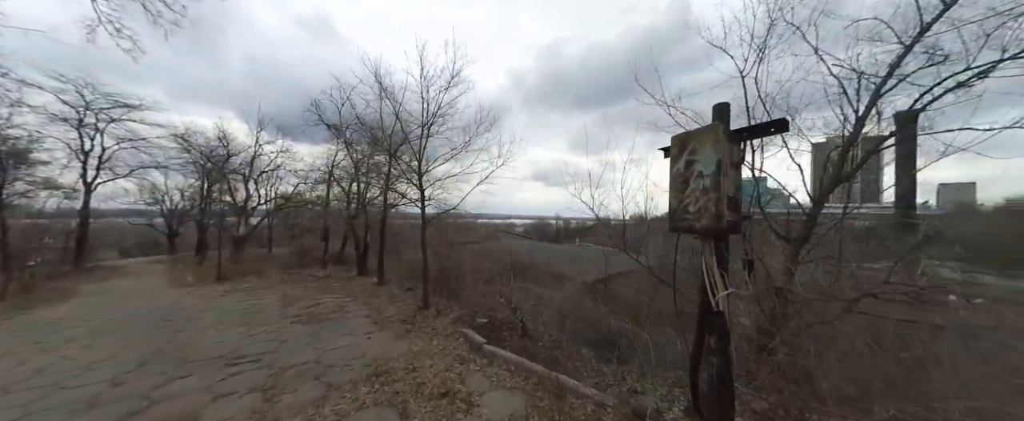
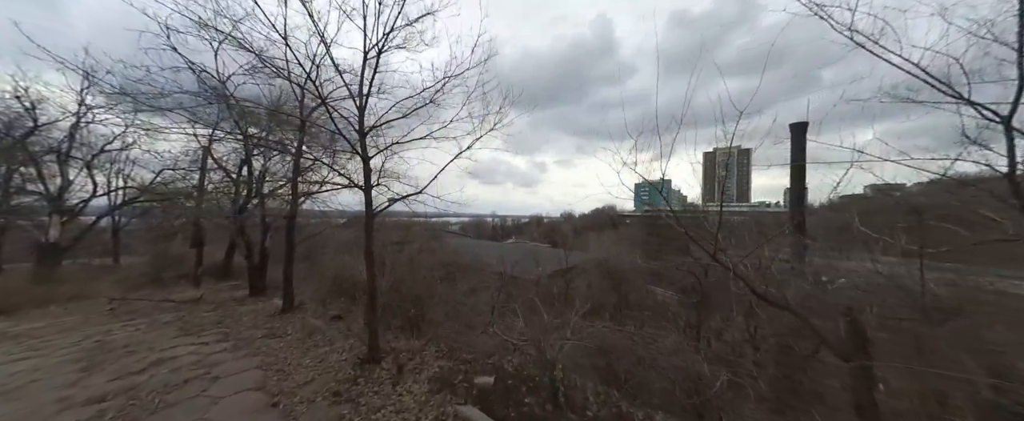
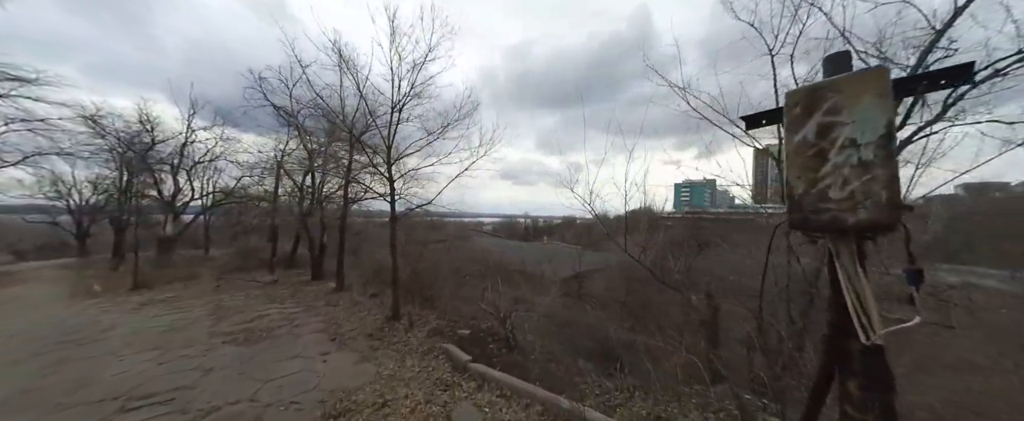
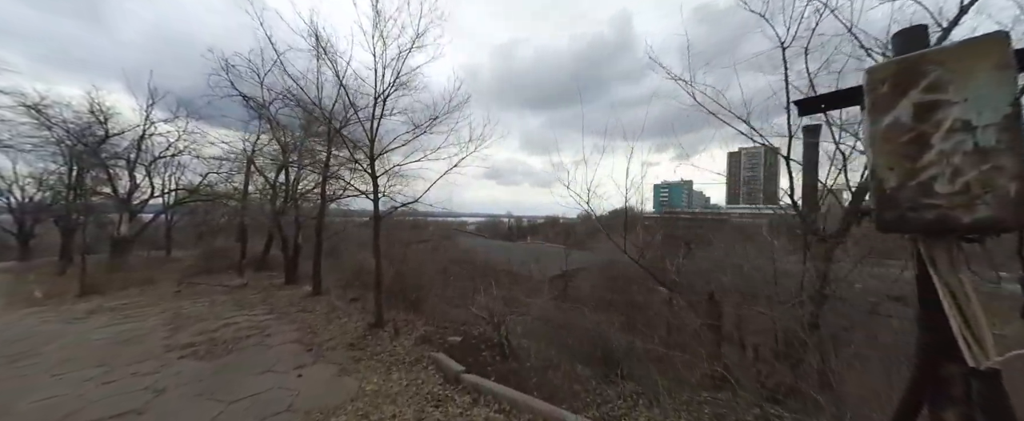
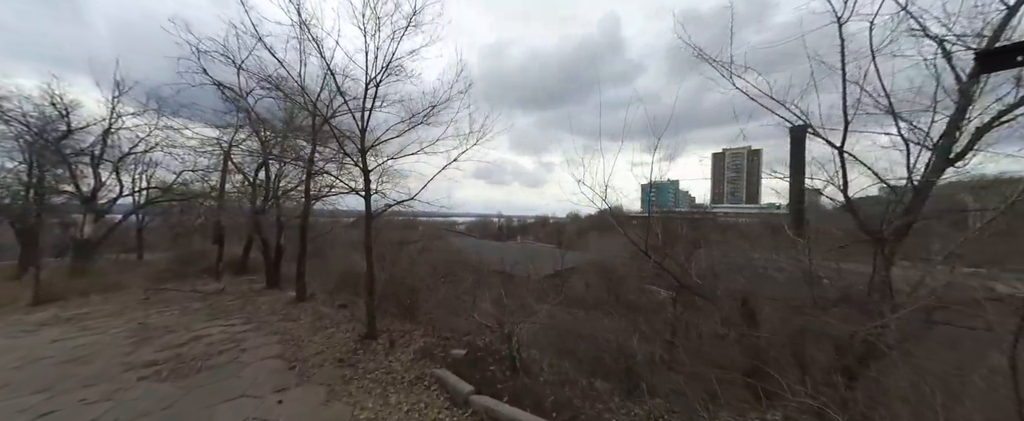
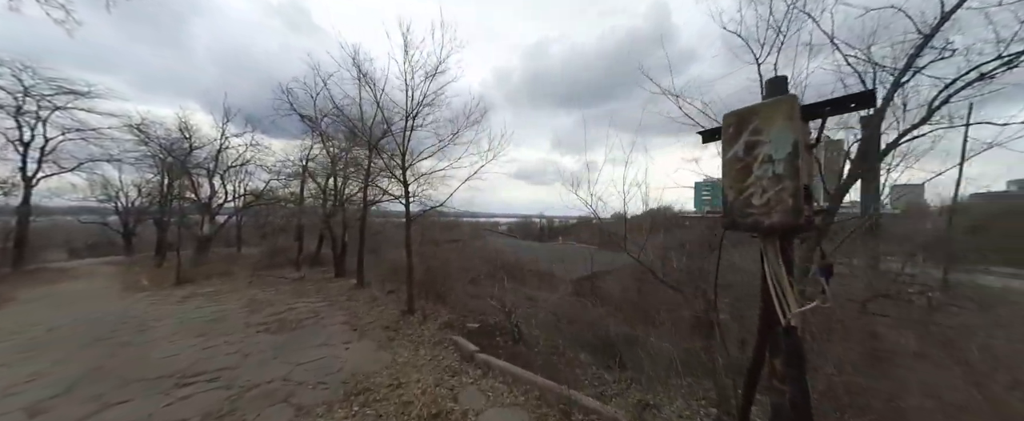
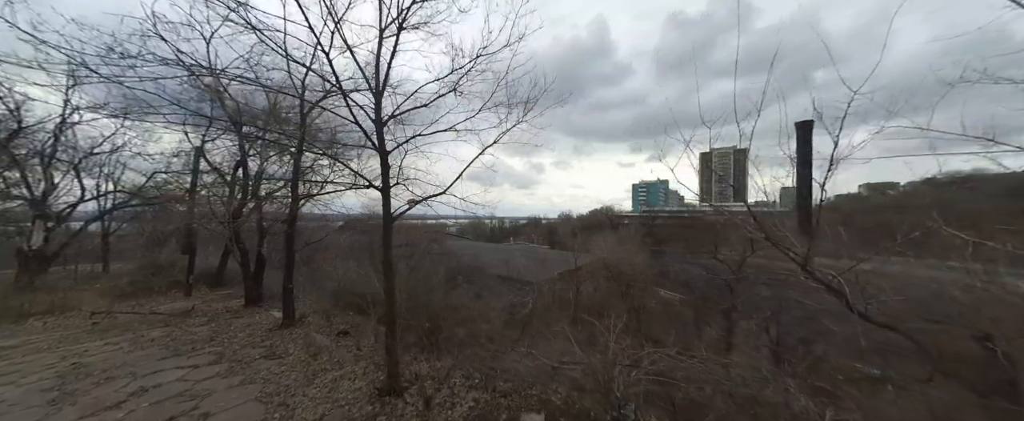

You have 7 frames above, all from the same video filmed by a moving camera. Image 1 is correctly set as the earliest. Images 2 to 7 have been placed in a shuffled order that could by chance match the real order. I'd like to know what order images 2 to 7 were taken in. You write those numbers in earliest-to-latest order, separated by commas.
6, 3, 4, 5, 2, 7
